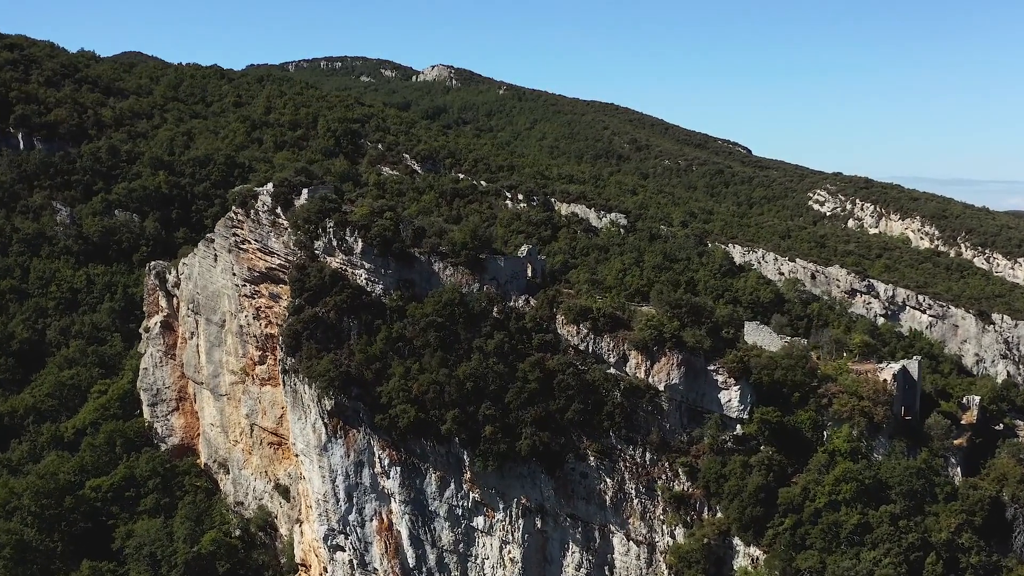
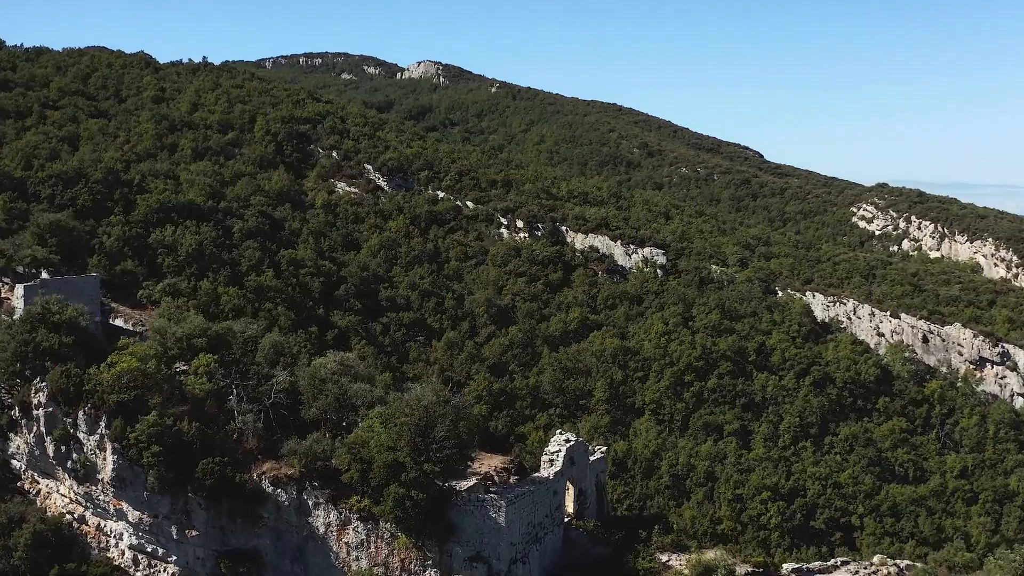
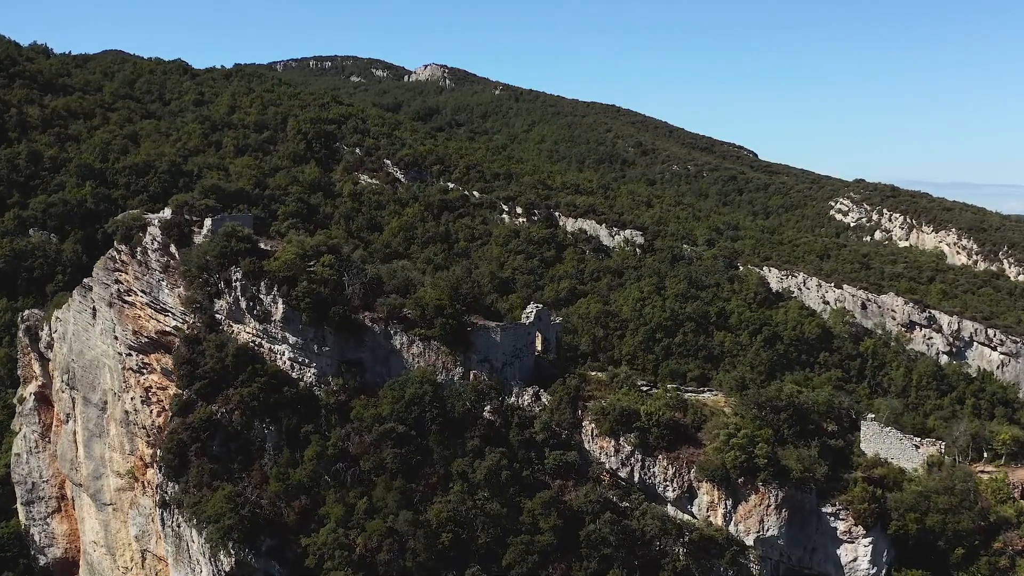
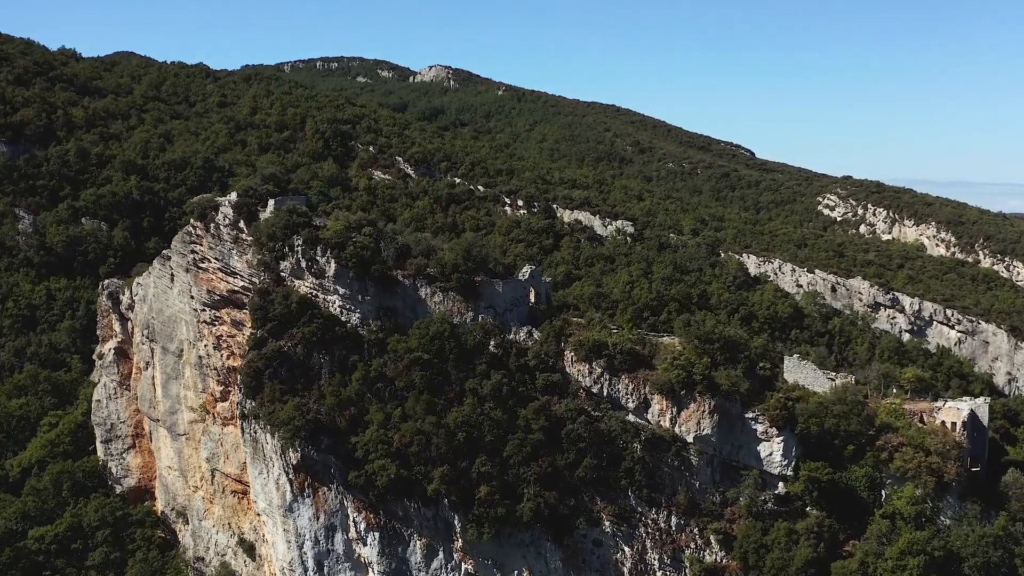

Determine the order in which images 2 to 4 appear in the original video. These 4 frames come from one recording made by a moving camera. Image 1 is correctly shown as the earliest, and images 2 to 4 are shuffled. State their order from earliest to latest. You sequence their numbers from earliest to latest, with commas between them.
4, 3, 2
